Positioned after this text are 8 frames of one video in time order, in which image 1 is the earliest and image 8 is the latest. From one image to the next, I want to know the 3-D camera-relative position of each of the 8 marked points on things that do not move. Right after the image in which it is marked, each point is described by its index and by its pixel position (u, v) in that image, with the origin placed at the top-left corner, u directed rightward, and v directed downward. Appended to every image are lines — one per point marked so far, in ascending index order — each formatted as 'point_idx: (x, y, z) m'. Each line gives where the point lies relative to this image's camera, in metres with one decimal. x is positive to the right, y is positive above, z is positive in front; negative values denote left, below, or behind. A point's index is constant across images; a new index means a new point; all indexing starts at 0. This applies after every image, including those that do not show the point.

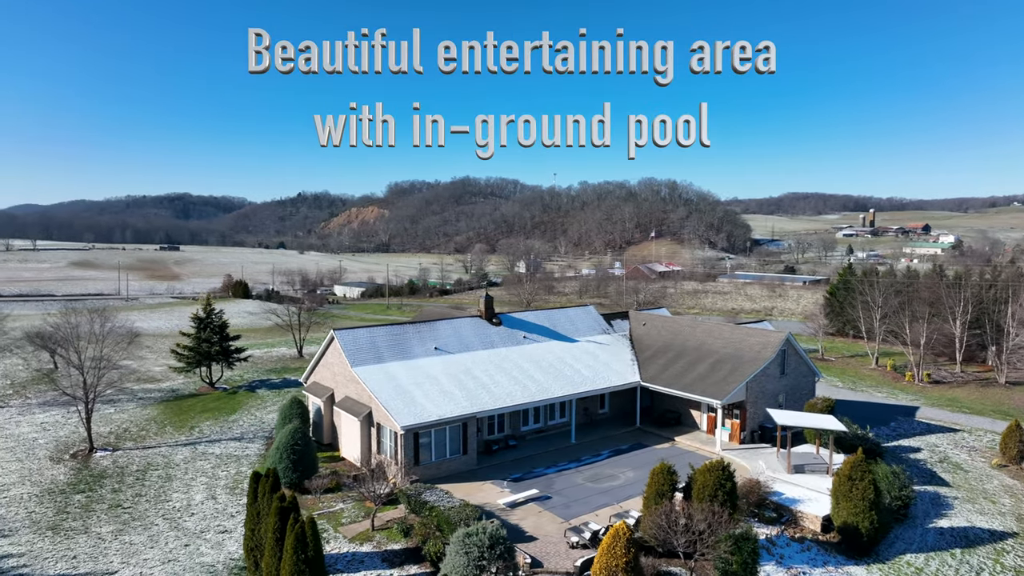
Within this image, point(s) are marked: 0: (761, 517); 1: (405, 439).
0: (+6.2, -5.7, +17.5) m
1: (-2.9, -4.2, +19.5) m
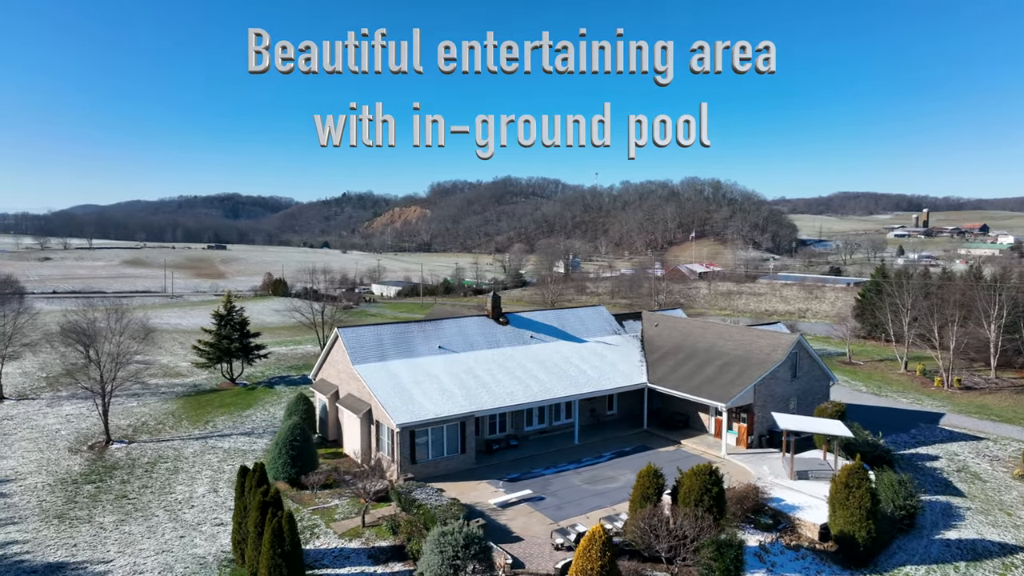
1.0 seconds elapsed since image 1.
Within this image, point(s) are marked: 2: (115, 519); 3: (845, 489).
0: (+5.9, -5.7, +17.1) m
1: (-3.1, -4.1, +19.6) m
2: (-10.3, -6.0, +18.2) m
3: (+7.5, -4.6, +16.0) m
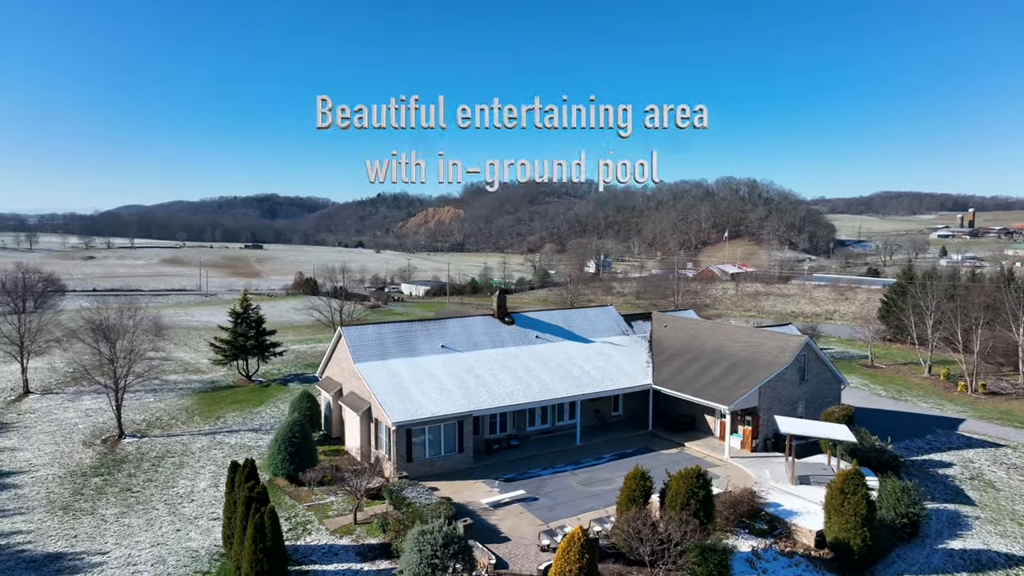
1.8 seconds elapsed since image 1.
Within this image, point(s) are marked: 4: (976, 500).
0: (+5.7, -5.7, +16.8) m
1: (-3.2, -4.1, +19.6) m
2: (-10.4, -5.9, +18.6) m
3: (+7.2, -4.6, +15.6) m
4: (+12.8, -5.8, +19.4) m
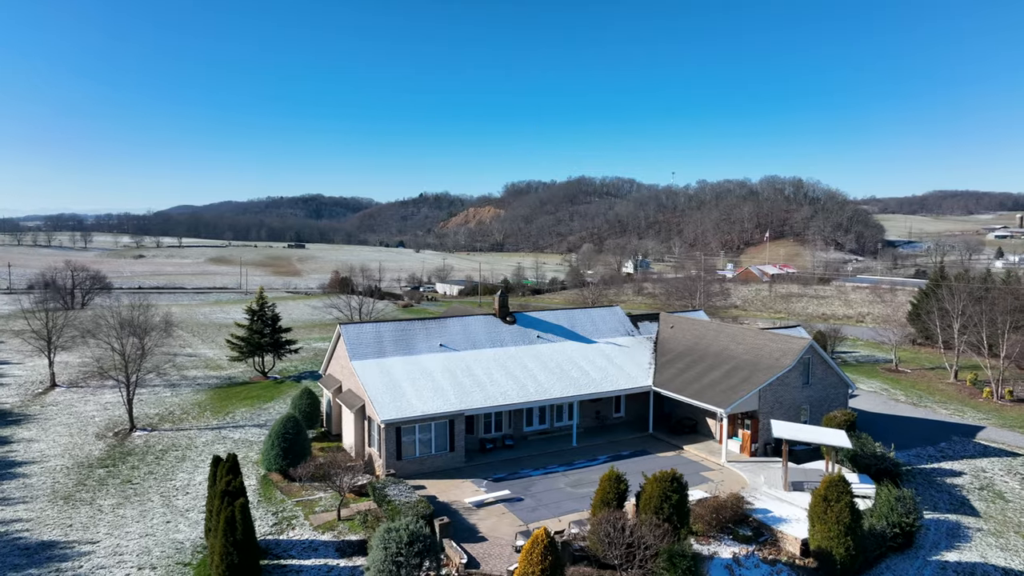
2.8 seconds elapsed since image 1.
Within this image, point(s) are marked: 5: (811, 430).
0: (+5.2, -5.8, +16.4) m
1: (-3.5, -4.1, +19.8) m
2: (-10.8, -5.8, +19.1) m
3: (+6.7, -4.6, +15.1) m
4: (+12.4, -5.9, +18.6) m
5: (+8.1, -3.9, +19.1) m
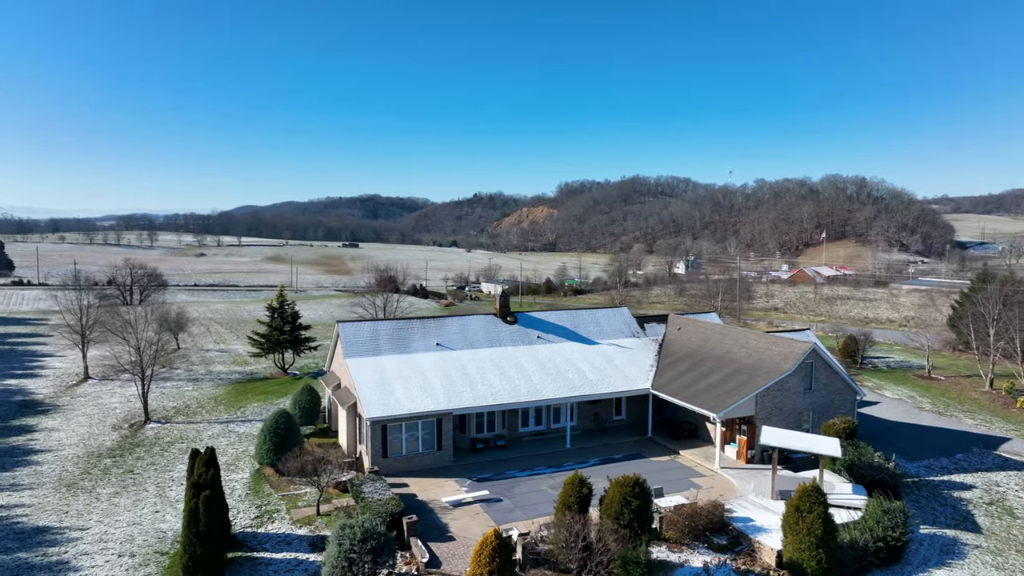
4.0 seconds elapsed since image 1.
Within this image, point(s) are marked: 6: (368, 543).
0: (+4.5, -5.8, +16.0) m
1: (-3.9, -4.0, +19.9) m
2: (-11.3, -5.7, +19.9) m
3: (+5.9, -4.6, +14.5) m
4: (+11.8, -6.0, +17.6) m
5: (+7.6, -3.9, +18.4) m
6: (-2.8, -5.0, +13.7) m
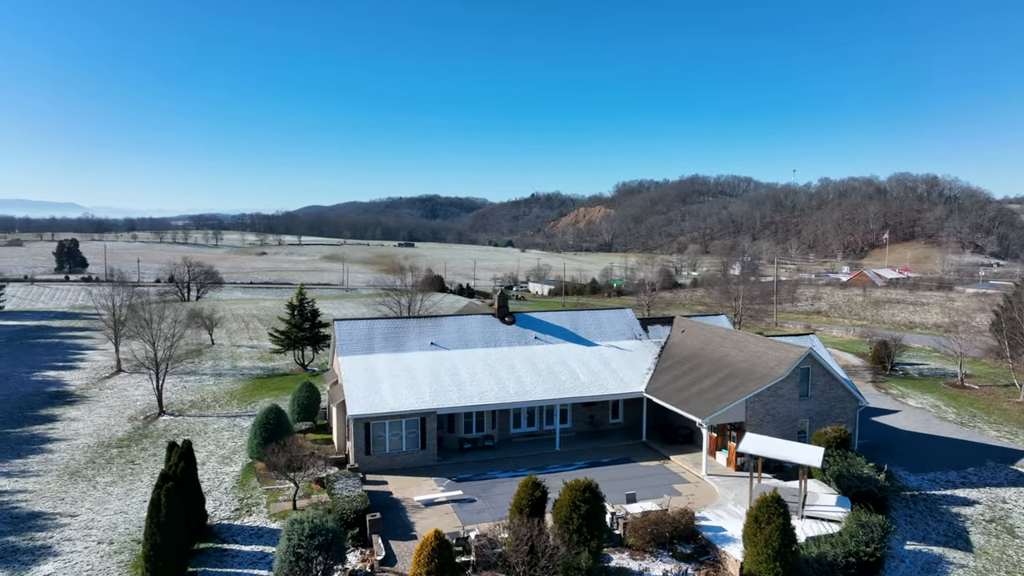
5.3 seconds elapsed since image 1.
0: (+3.6, -5.8, +15.6) m
1: (-4.5, -4.0, +20.2) m
2: (-11.8, -5.6, +20.7) m
3: (+4.8, -4.7, +14.1) m
4: (+11.0, -6.1, +16.6) m
5: (+6.9, -4.0, +17.8) m
6: (-3.8, -5.0, +13.9) m
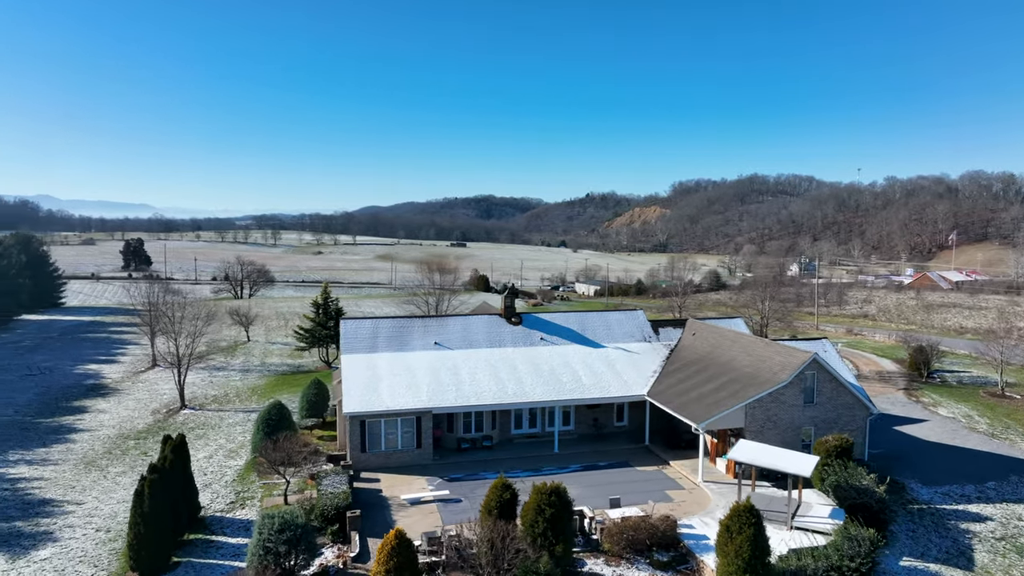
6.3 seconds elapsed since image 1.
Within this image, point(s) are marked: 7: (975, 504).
0: (+3.0, -5.9, +15.3) m
1: (-4.7, -4.0, +20.5) m
2: (-12.0, -5.6, +21.6) m
3: (+4.2, -4.7, +13.6) m
4: (+10.5, -6.2, +15.7) m
5: (+6.5, -4.1, +17.2) m
6: (-4.5, -4.9, +14.1) m
7: (+12.4, -5.8, +18.8) m
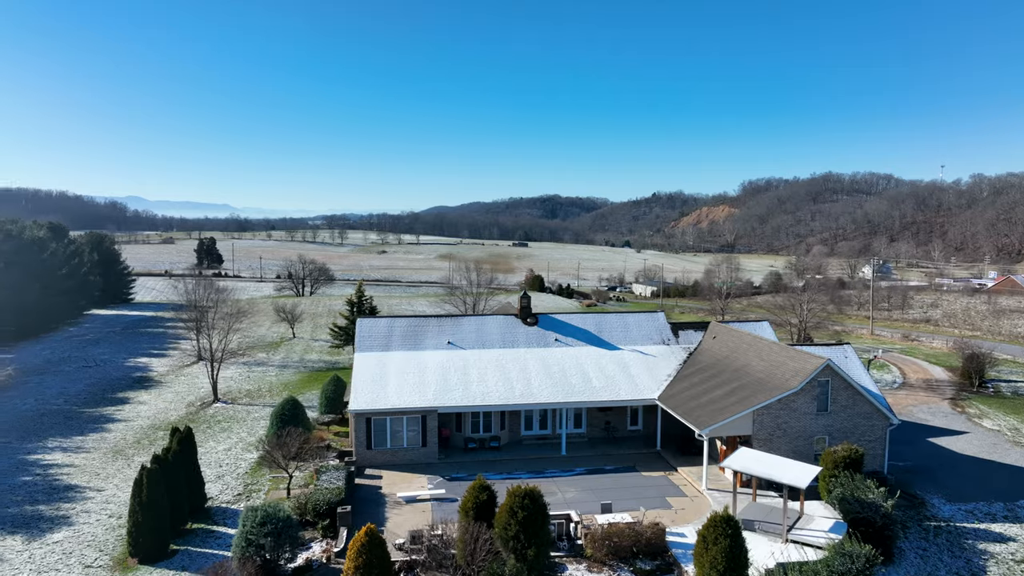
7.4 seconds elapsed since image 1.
0: (+2.6, -5.9, +14.9) m
1: (-4.6, -4.0, +20.8) m
2: (-11.8, -5.5, +22.6) m
3: (+3.6, -4.8, +13.2) m
4: (+10.1, -6.3, +14.8) m
5: (+6.2, -4.1, +16.6) m
6: (-5.0, -4.9, +14.5) m
7: (+12.3, -5.9, +17.7) m
